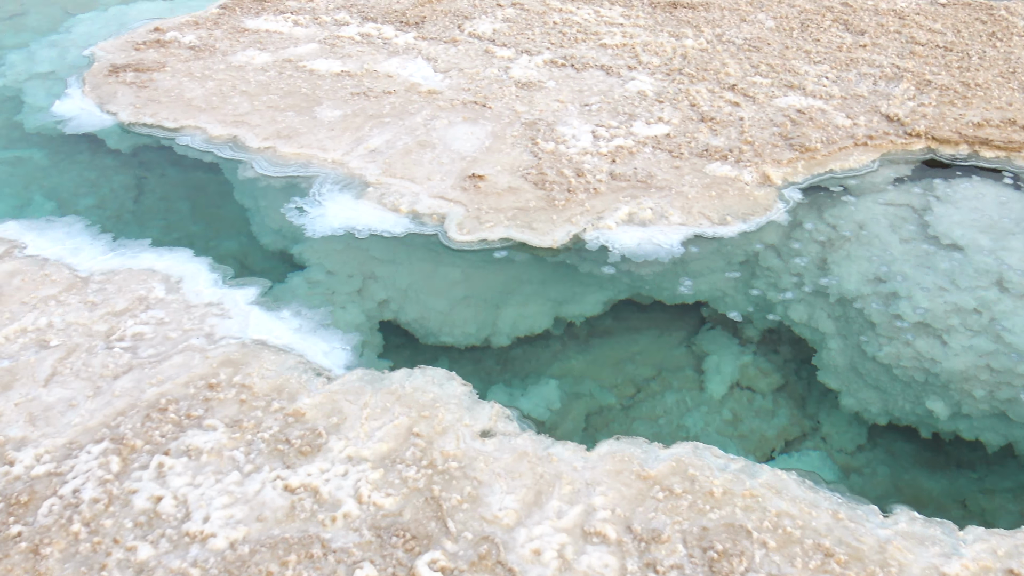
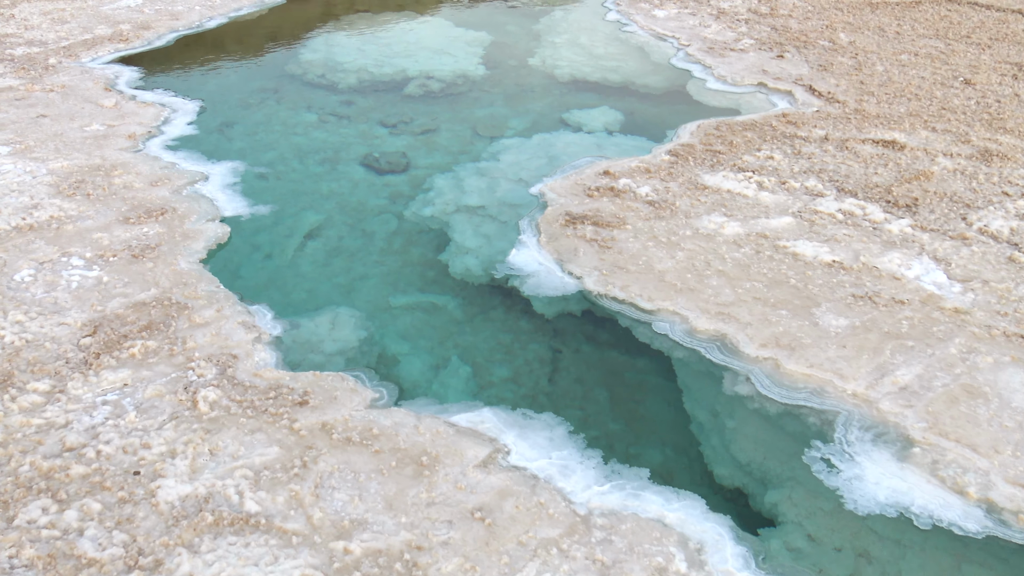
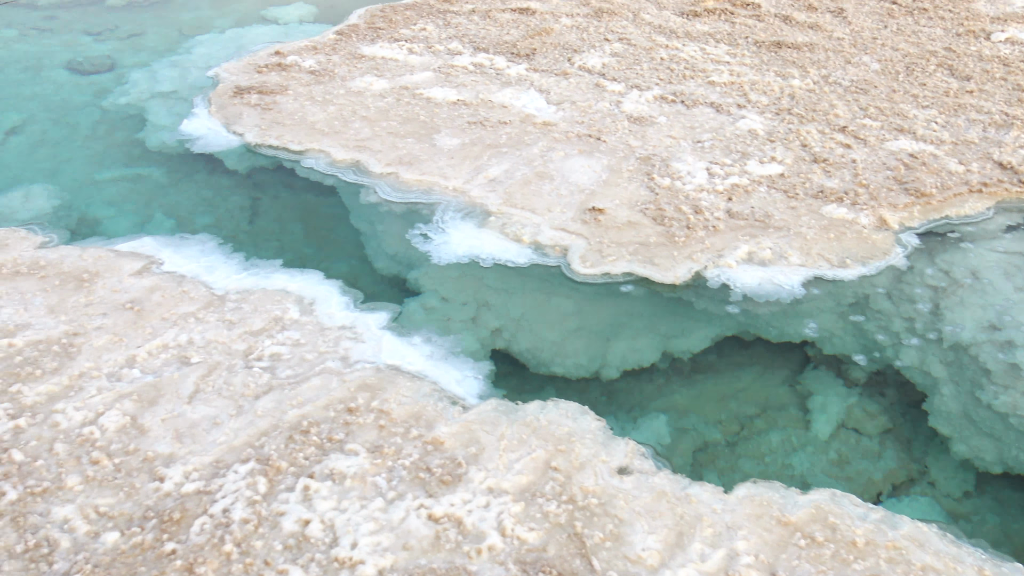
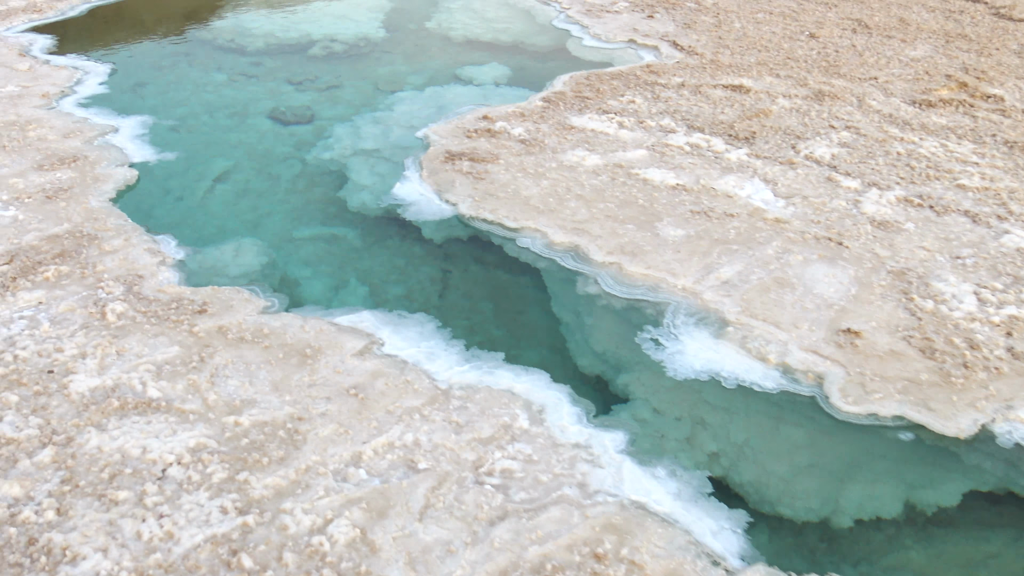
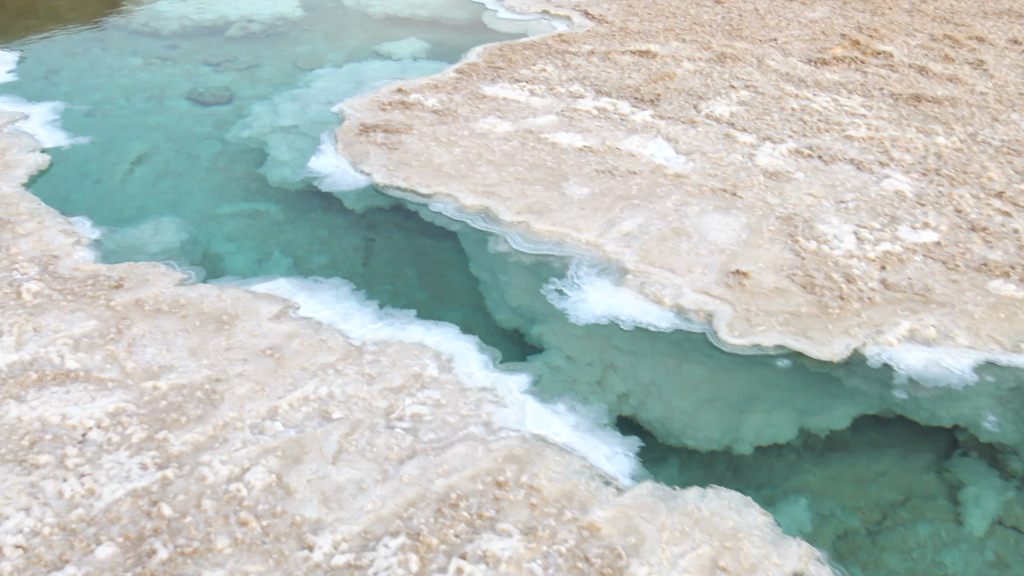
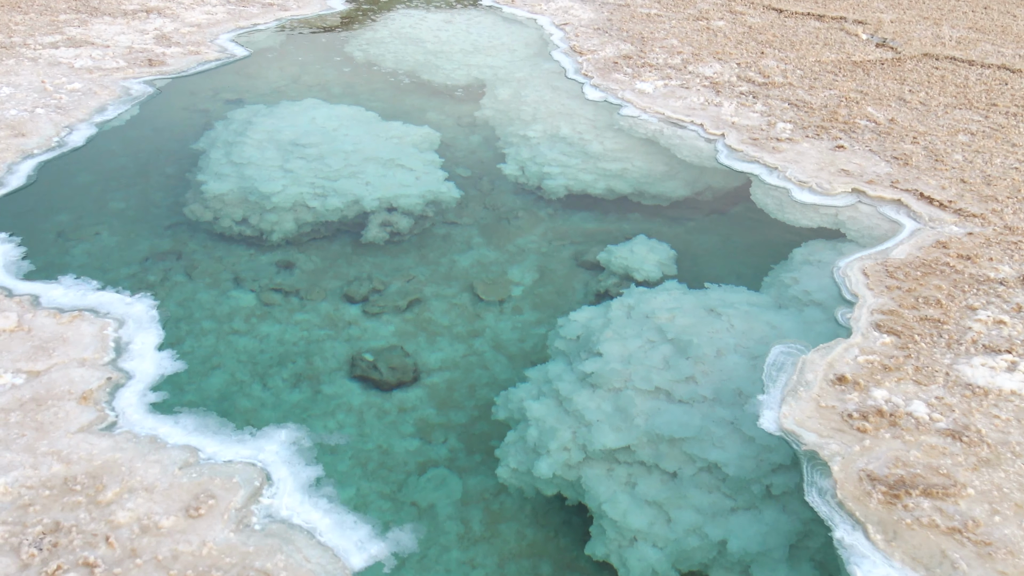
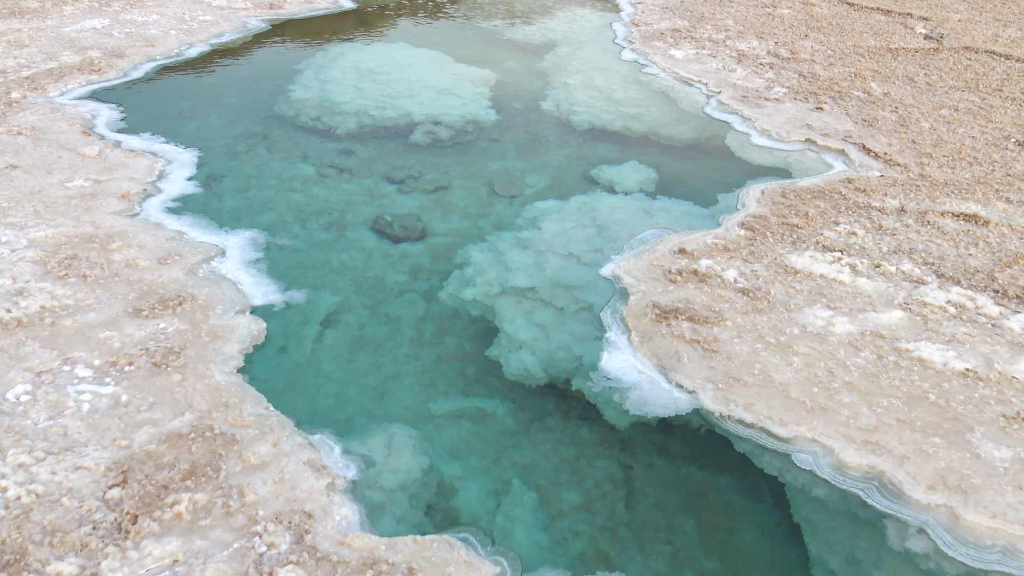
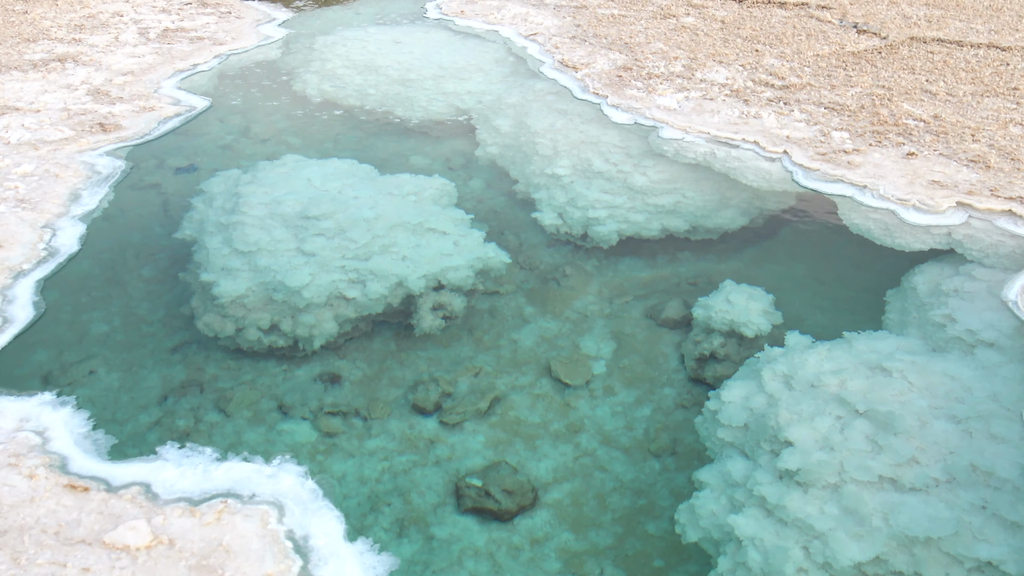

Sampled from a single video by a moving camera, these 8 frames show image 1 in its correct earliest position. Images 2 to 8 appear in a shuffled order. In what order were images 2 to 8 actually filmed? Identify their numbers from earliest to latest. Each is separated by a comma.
3, 5, 4, 2, 7, 6, 8
